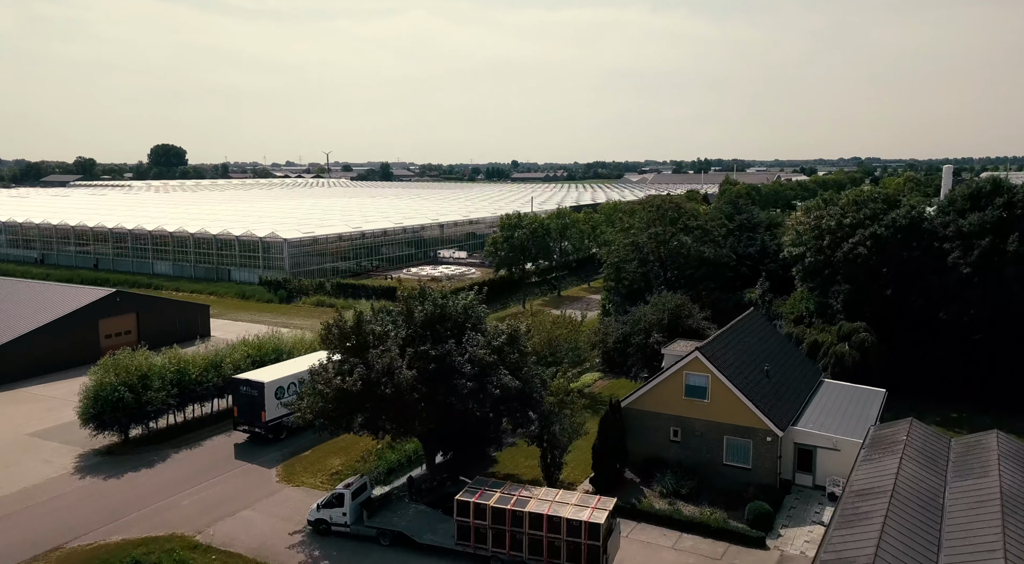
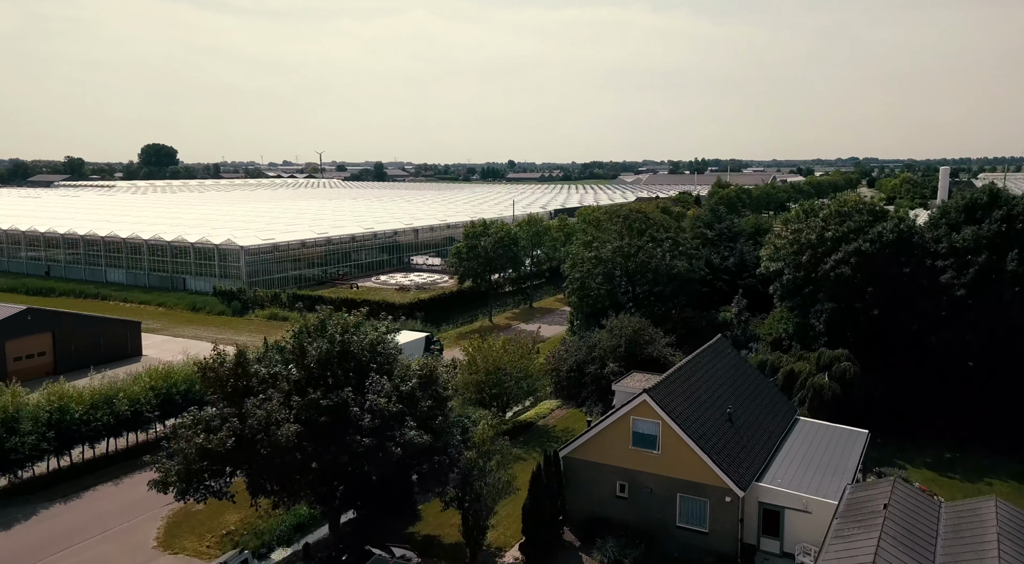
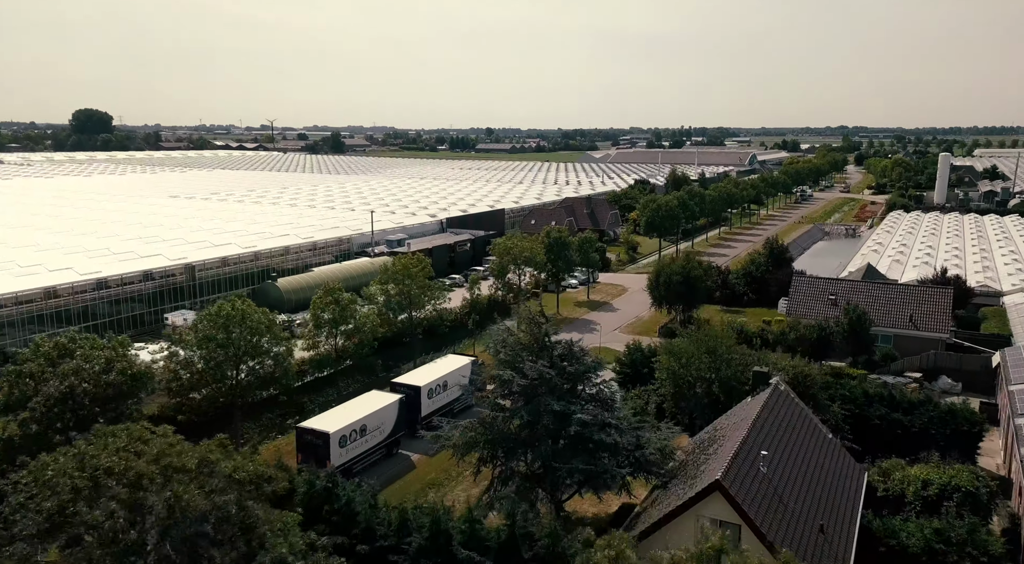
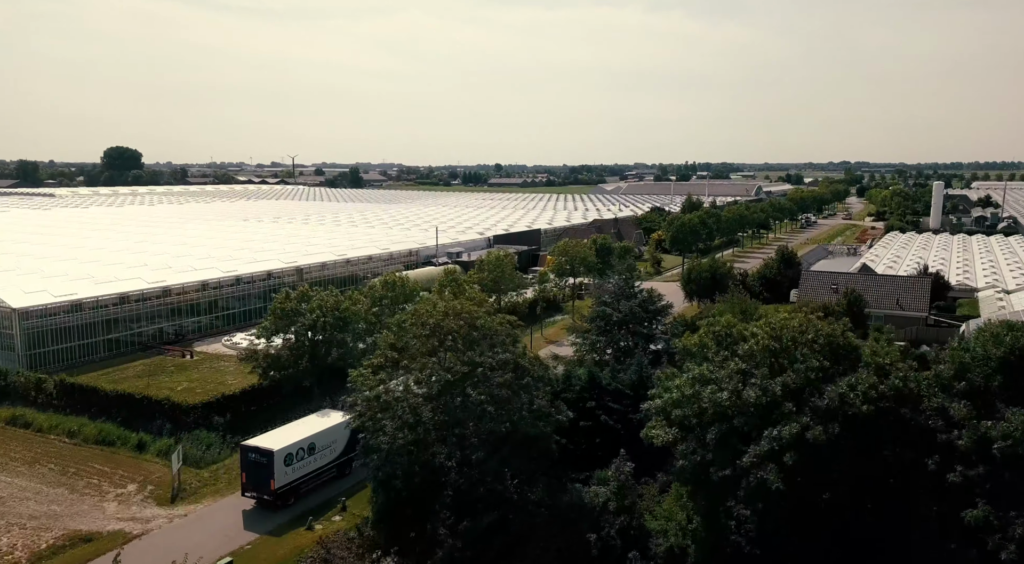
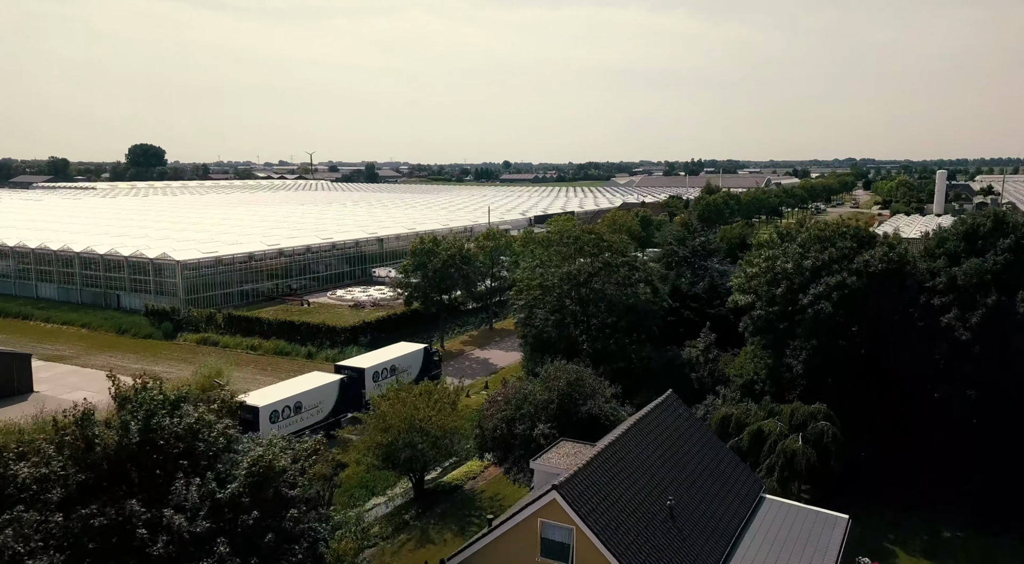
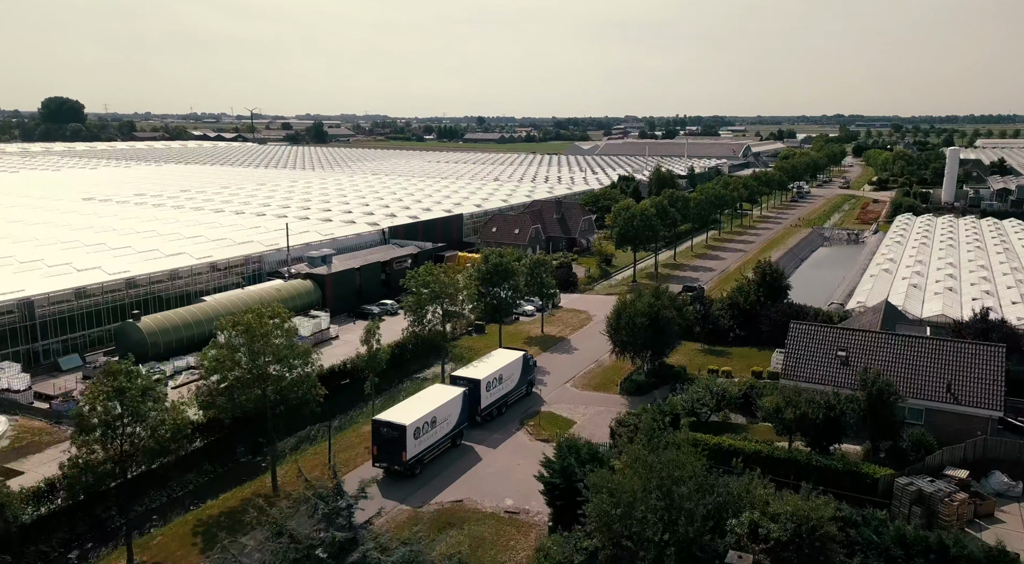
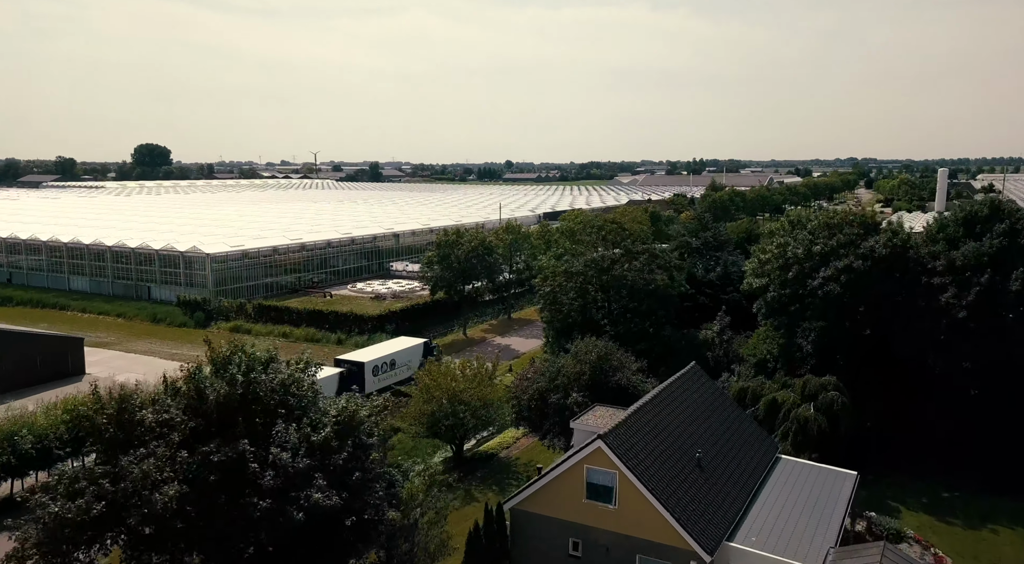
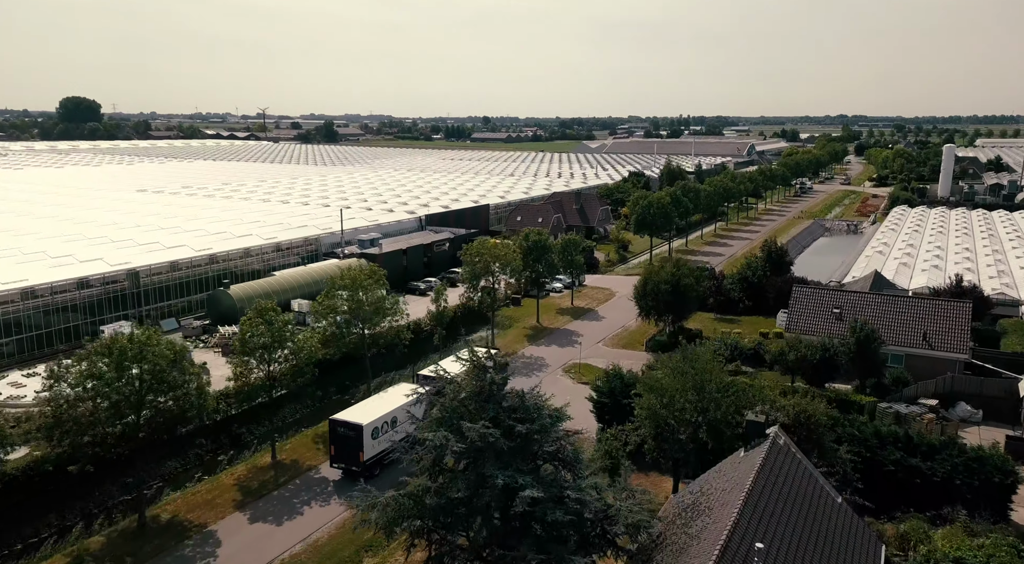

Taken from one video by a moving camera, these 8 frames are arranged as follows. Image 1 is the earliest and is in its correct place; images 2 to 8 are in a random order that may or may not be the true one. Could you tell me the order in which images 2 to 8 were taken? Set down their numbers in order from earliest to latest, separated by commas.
2, 7, 5, 4, 3, 8, 6
